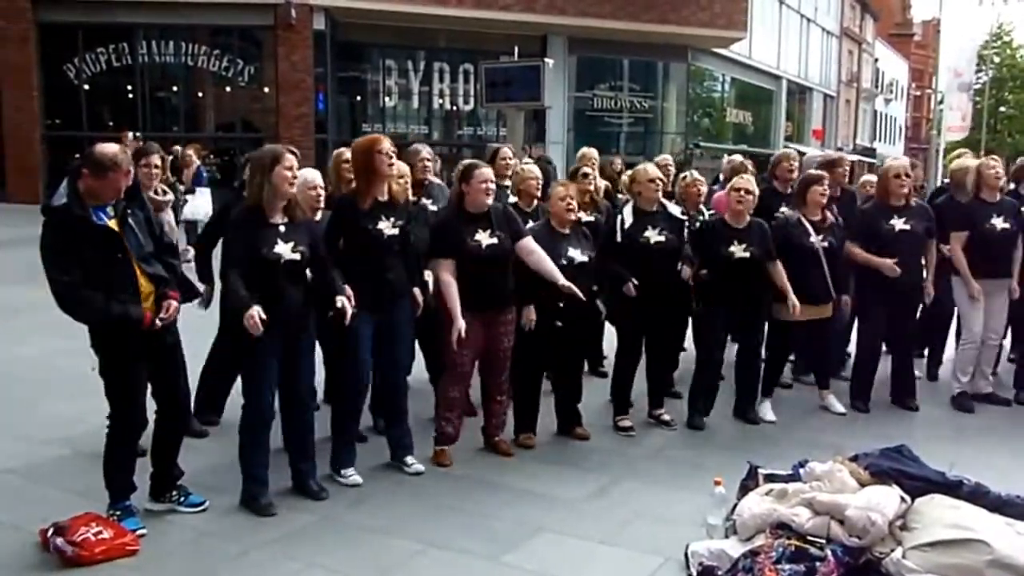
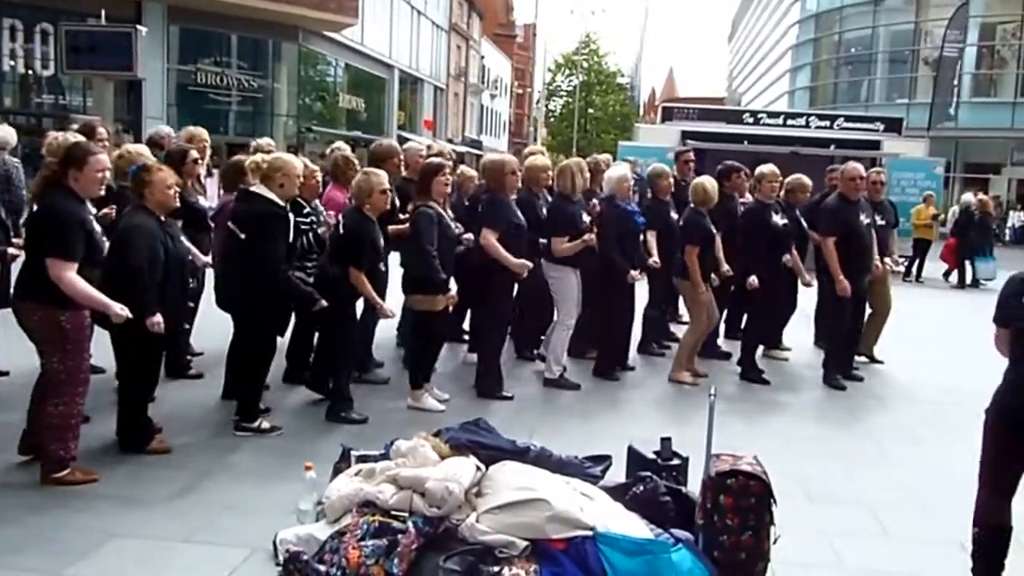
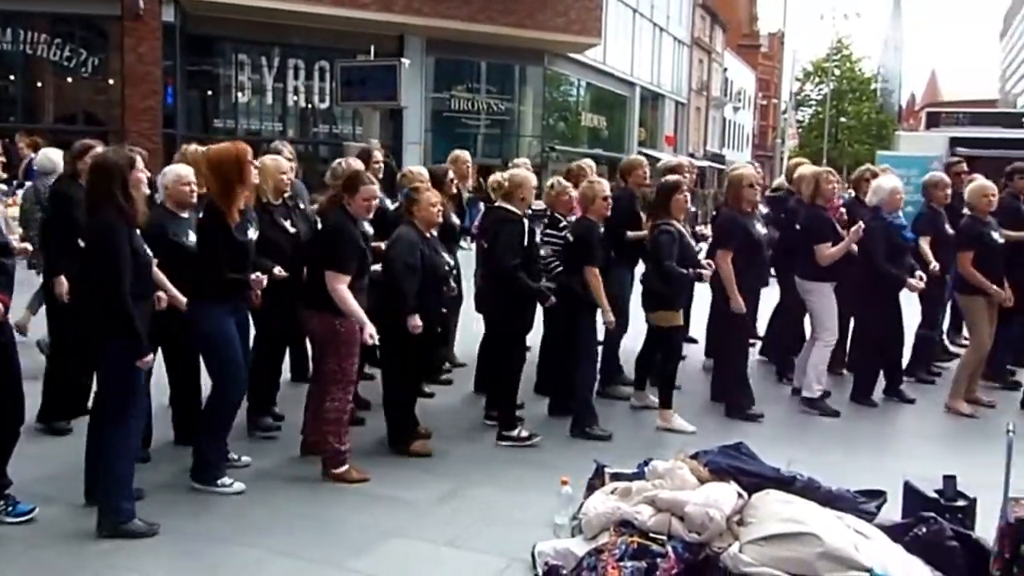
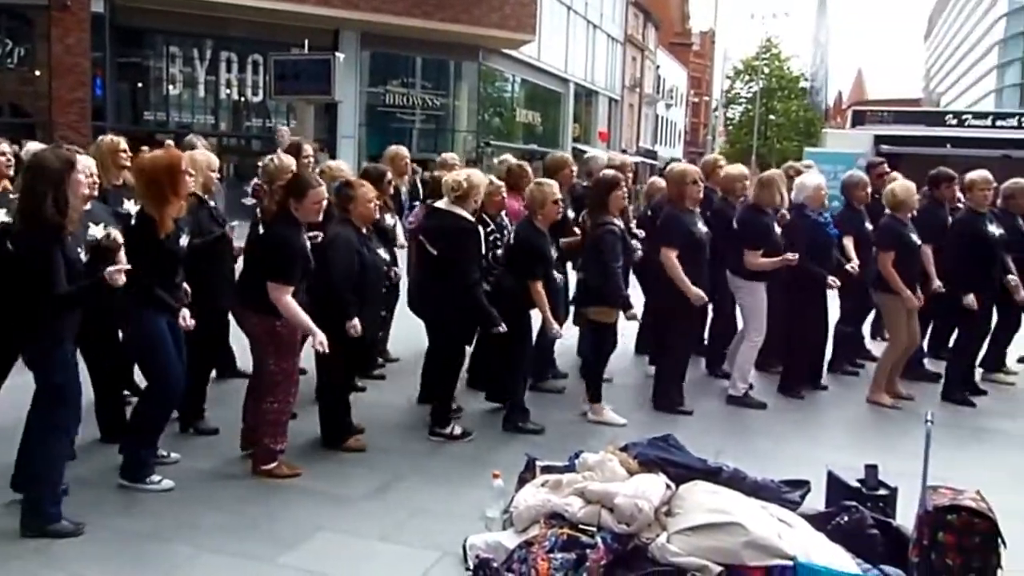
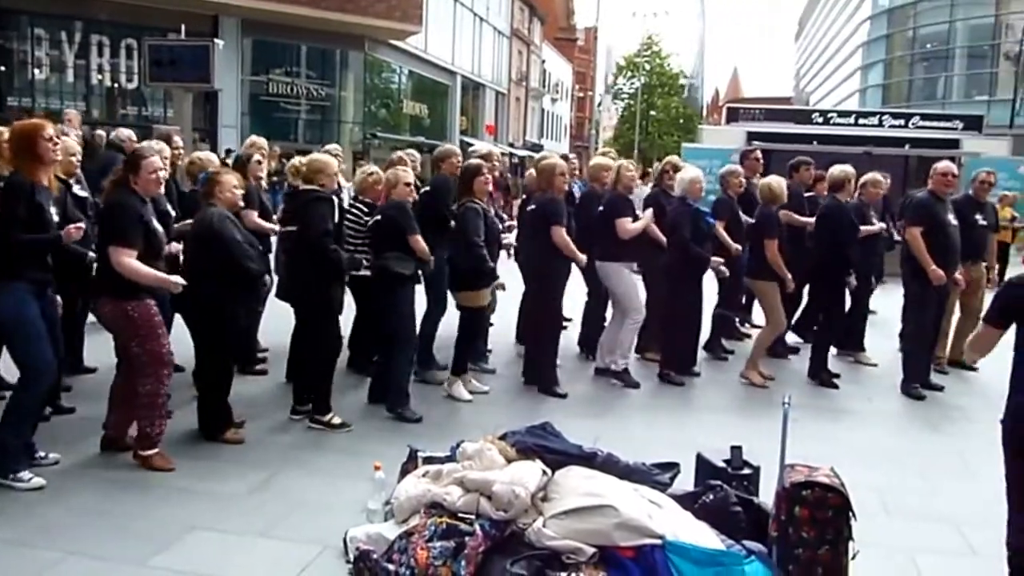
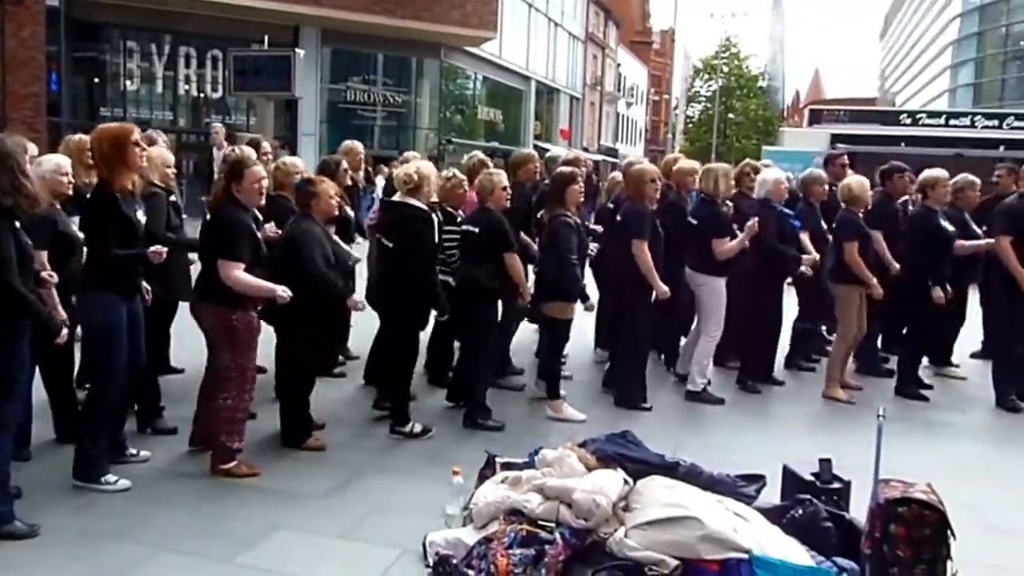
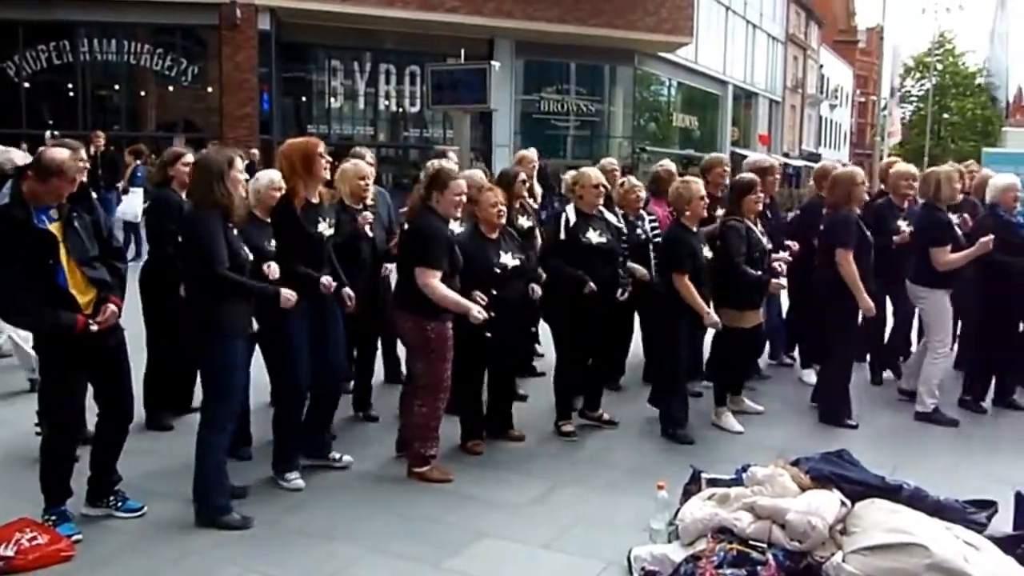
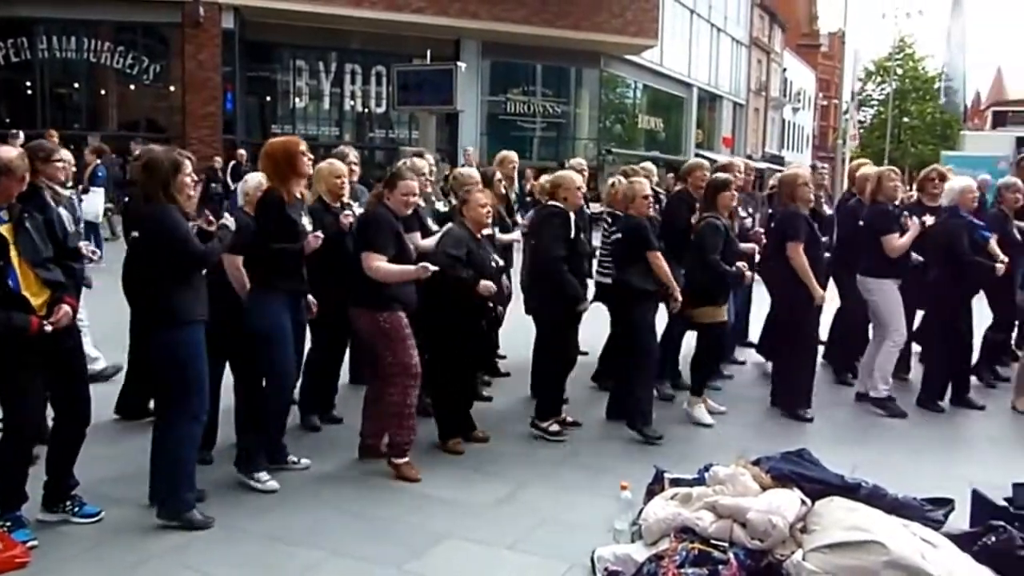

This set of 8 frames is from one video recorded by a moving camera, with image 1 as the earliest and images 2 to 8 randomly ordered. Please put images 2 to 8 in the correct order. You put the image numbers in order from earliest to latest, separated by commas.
7, 8, 3, 4, 6, 5, 2
